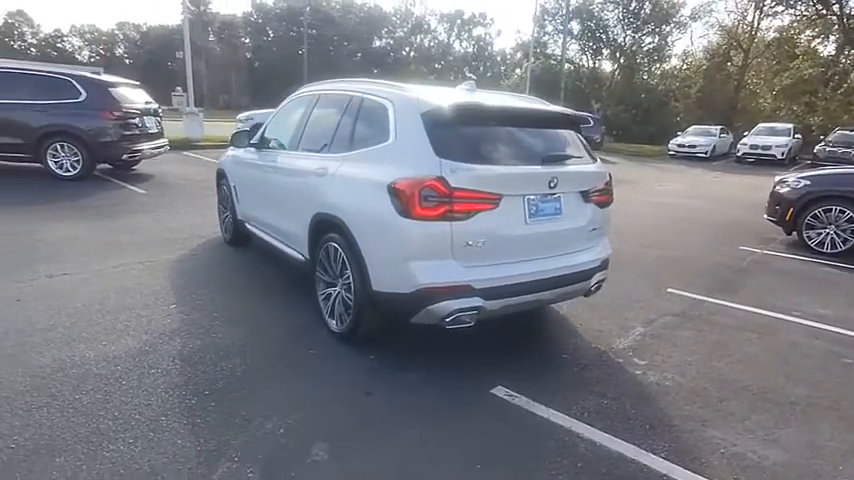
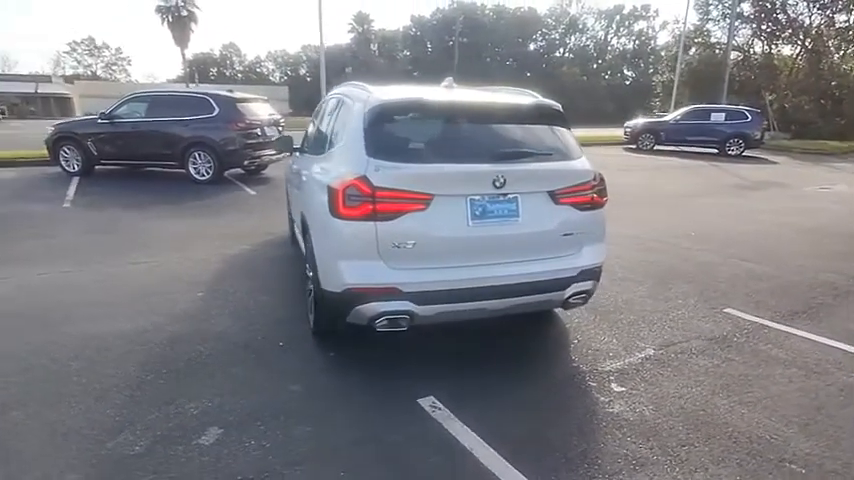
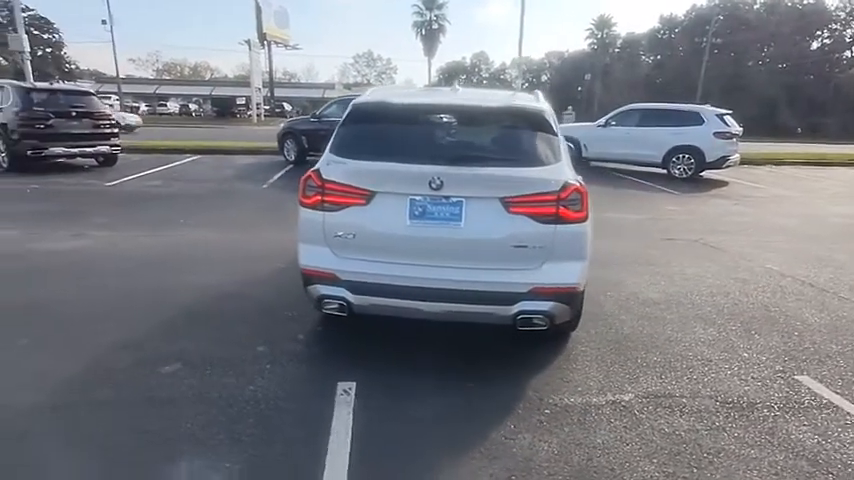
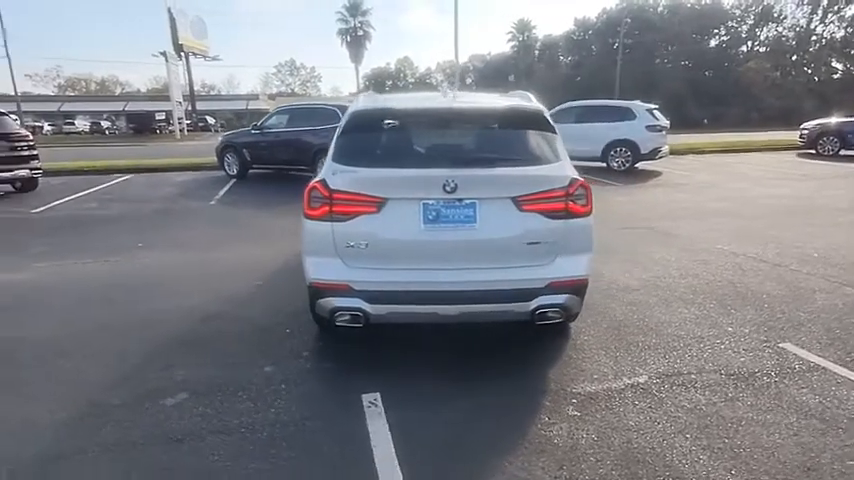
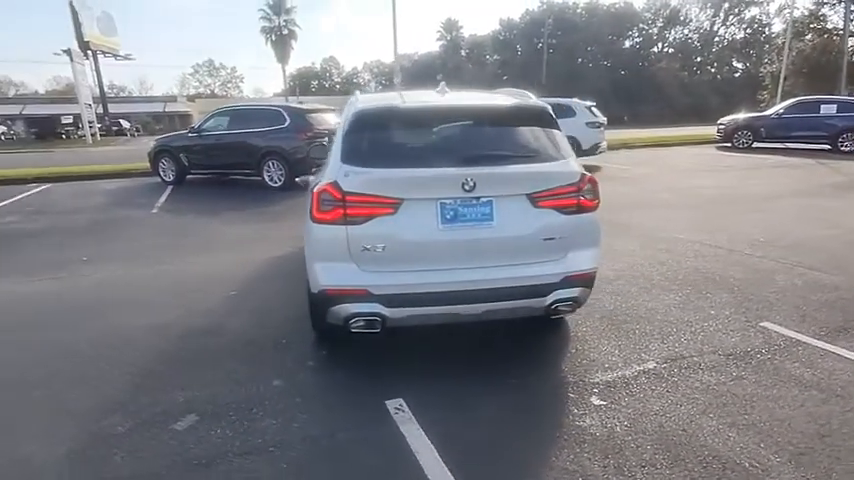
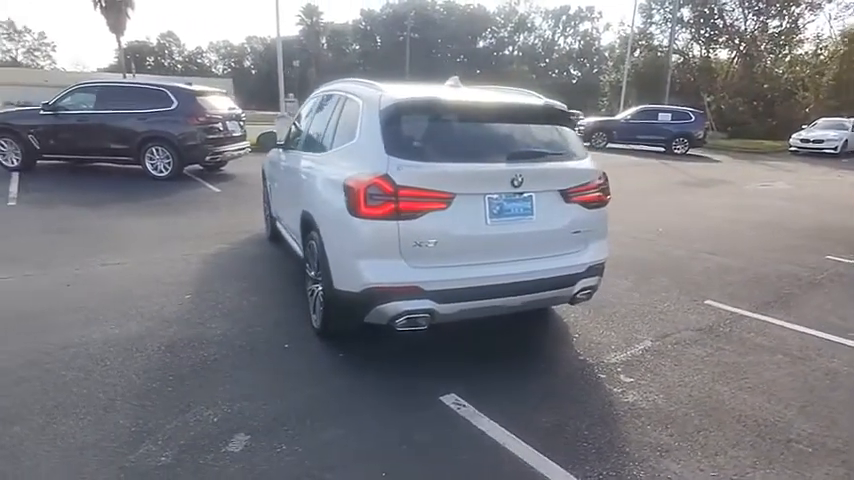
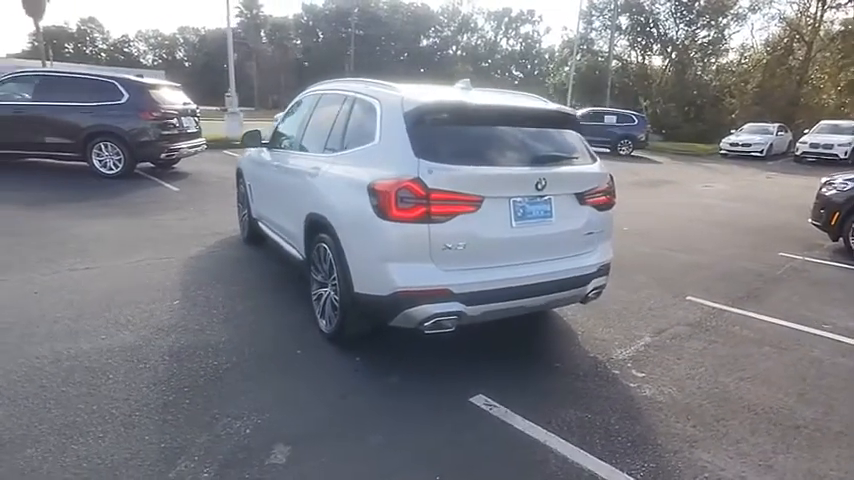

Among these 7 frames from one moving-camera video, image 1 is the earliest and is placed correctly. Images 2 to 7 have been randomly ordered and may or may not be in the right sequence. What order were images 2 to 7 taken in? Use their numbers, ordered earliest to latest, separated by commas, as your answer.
7, 6, 2, 5, 4, 3
